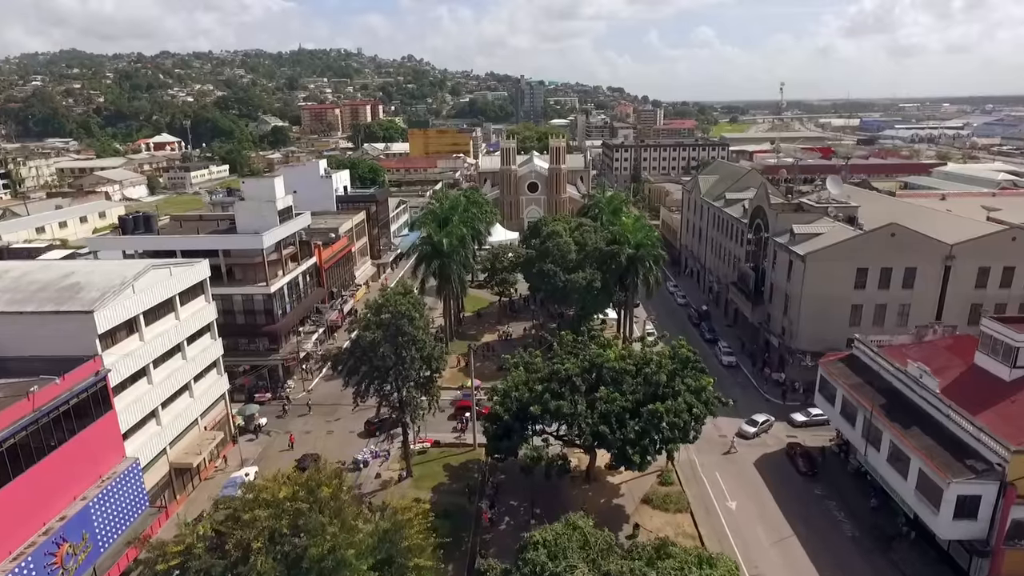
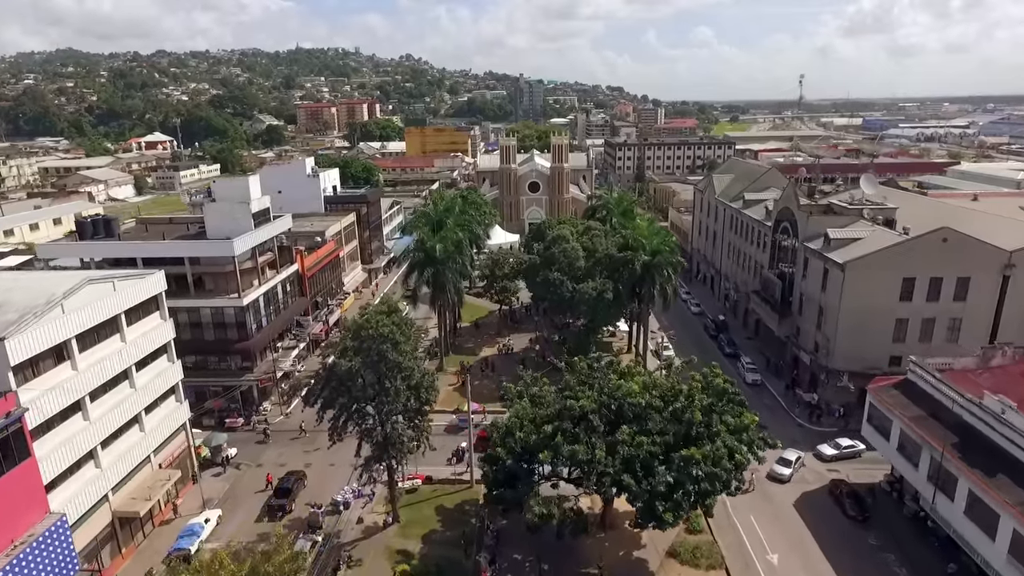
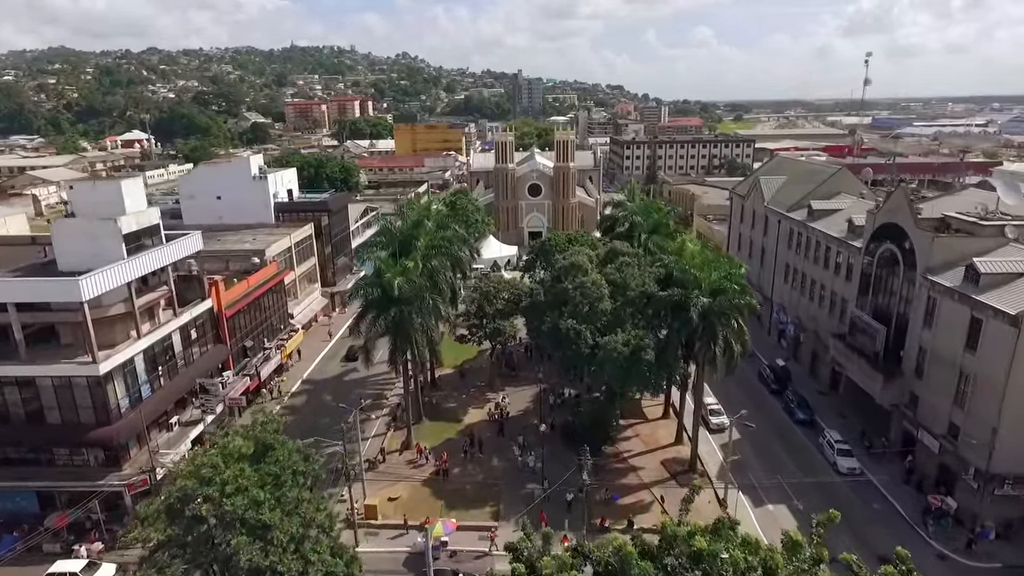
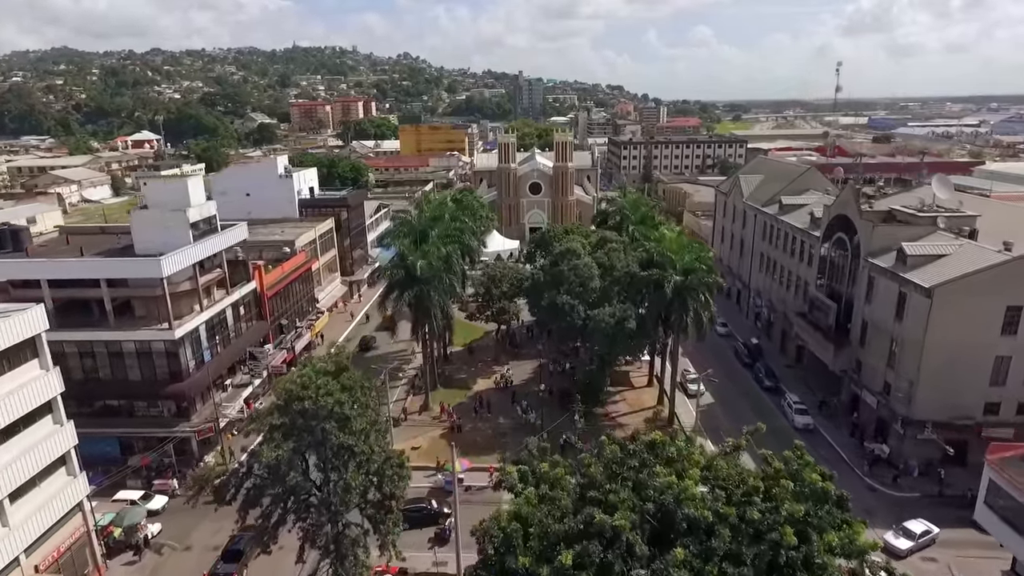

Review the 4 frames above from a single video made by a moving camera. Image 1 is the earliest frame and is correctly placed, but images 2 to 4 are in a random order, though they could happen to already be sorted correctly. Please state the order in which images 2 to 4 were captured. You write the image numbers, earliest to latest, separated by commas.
2, 4, 3
